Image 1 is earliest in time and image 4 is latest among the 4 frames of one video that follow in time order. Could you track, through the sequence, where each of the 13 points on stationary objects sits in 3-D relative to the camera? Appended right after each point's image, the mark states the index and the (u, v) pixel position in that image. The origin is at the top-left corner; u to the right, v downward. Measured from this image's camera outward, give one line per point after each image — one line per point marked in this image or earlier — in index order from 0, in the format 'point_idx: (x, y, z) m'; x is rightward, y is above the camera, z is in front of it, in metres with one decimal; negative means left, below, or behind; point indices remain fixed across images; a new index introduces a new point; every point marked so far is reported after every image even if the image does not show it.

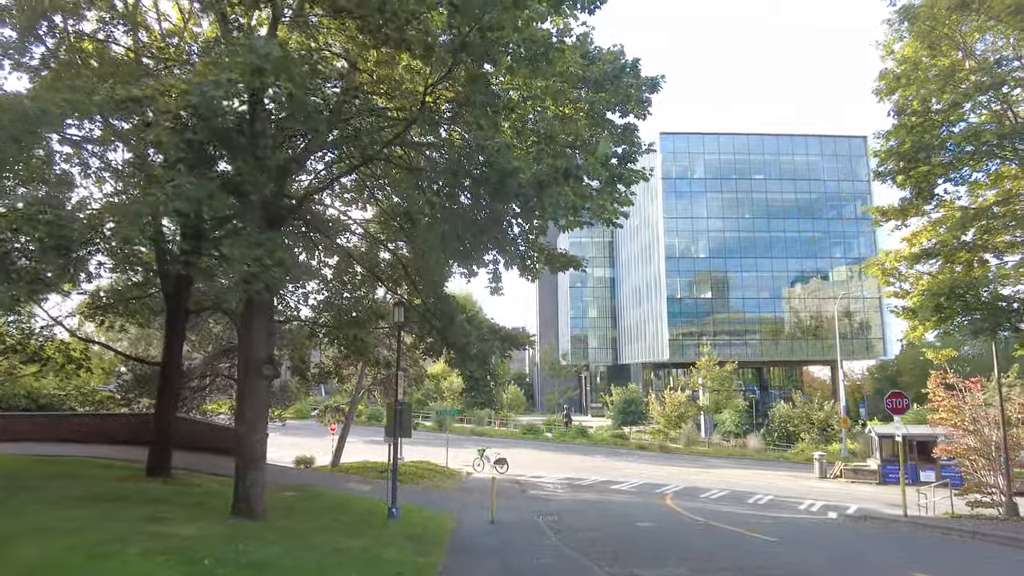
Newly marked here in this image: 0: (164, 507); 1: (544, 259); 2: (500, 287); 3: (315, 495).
0: (-5.9, -3.7, +10.8) m
1: (+0.7, +0.6, +14.1) m
2: (-0.3, 0.0, +14.8) m
3: (-4.9, -5.1, +16.0) m
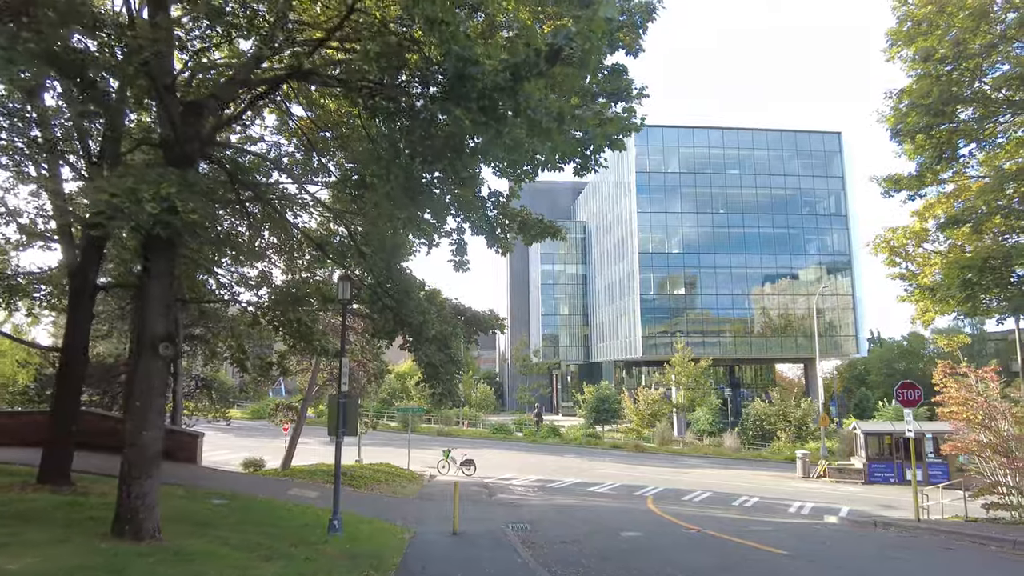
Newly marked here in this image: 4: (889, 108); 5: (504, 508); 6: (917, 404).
0: (-6.4, -3.1, +8.5) m
1: (+0.1, +1.2, +12.1) m
2: (-0.9, +0.5, +12.8) m
3: (-5.6, -4.6, +13.7) m
4: (+8.3, +4.0, +14.2) m
5: (-0.2, -6.0, +17.6) m
6: (+8.8, -2.5, +14.0) m
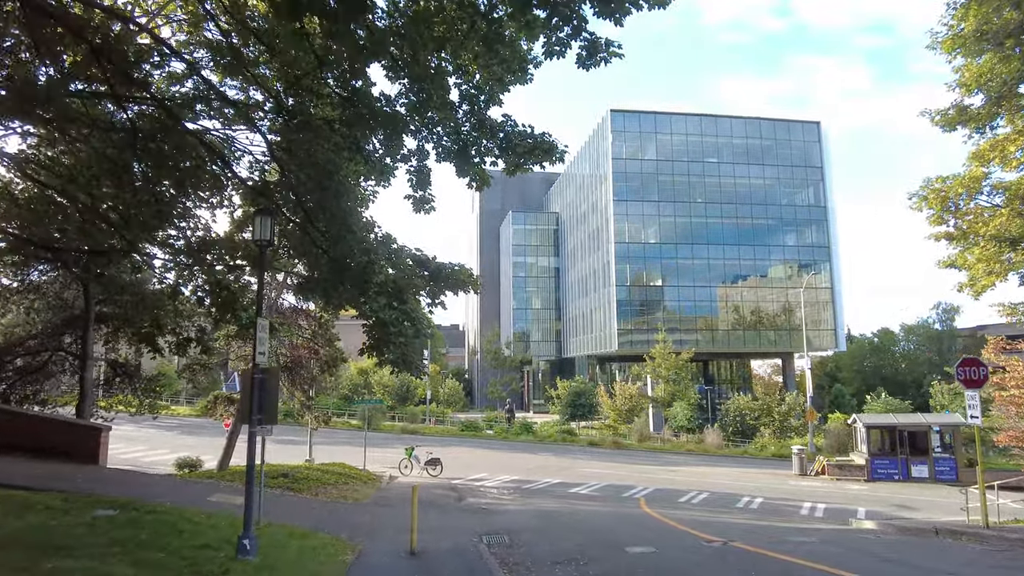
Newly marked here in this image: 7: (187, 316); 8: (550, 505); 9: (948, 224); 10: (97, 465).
0: (-6.5, -2.2, +5.3) m
1: (-0.2, +2.0, +9.2) m
2: (-1.3, +1.4, +9.8) m
3: (-6.0, -3.7, +10.5) m
4: (+7.9, +4.8, +11.7) m
5: (-0.8, -5.1, +14.6) m
6: (+8.4, -1.7, +11.5) m
7: (-8.2, -0.7, +16.7) m
8: (+1.0, -5.7, +16.9) m
9: (+9.0, +1.3, +13.3) m
10: (-10.0, -4.3, +15.6) m
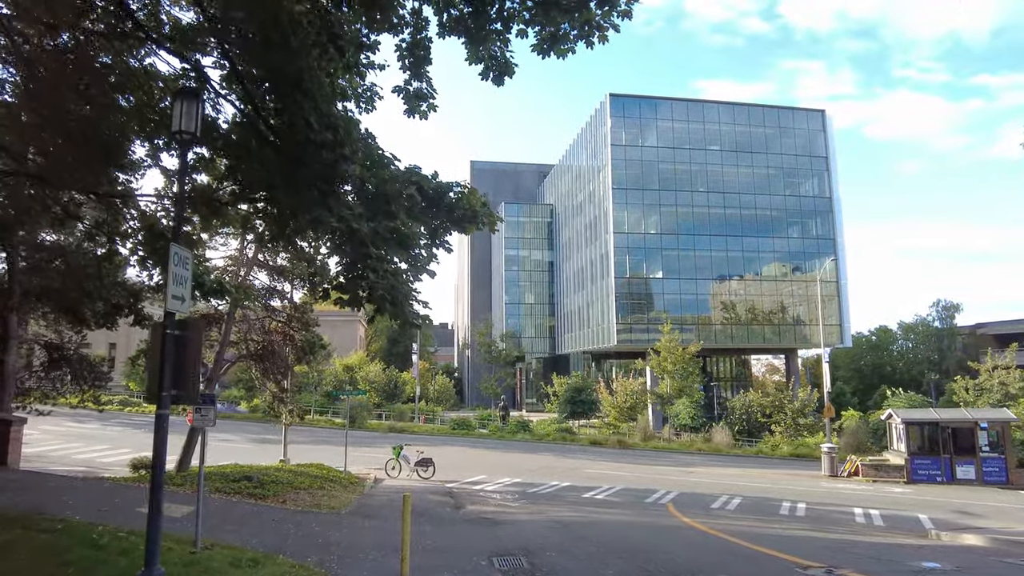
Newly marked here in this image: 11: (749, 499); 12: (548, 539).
0: (-6.1, -1.5, +2.4) m
1: (+0.1, +2.7, +6.4) m
2: (-0.9, +2.1, +7.0) m
3: (-5.7, -2.9, +7.6) m
4: (+8.2, +5.5, +9.1) m
5: (-0.6, -4.4, +11.8) m
6: (+8.7, -1.0, +8.9) m
7: (-8.0, +0.1, +13.8) m
8: (+1.2, -4.9, +14.1) m
9: (+9.2, +2.0, +10.7) m
10: (-9.8, -3.5, +12.6) m
11: (+6.5, -5.8, +17.7) m
12: (+0.6, -4.3, +11.1) m
